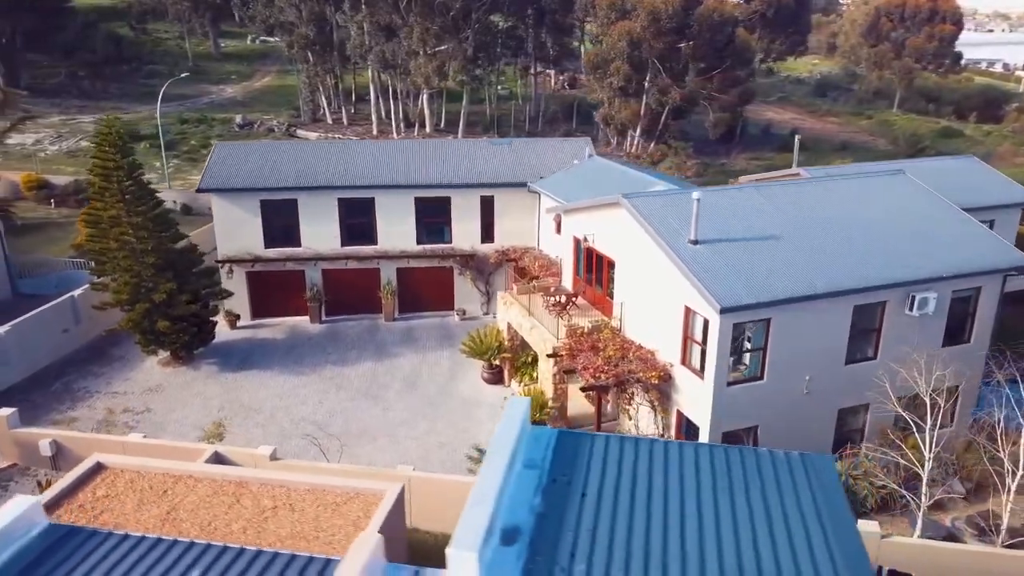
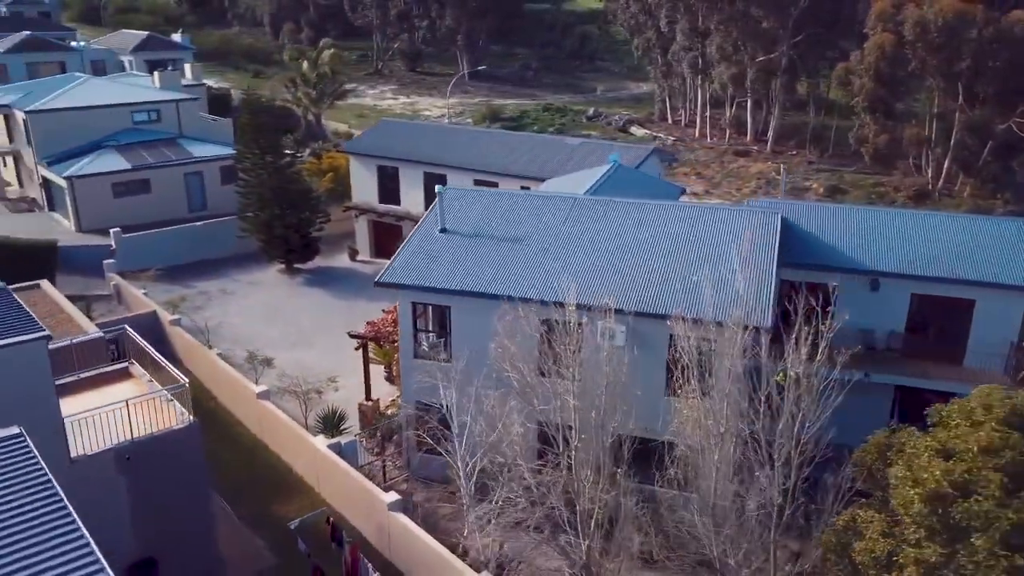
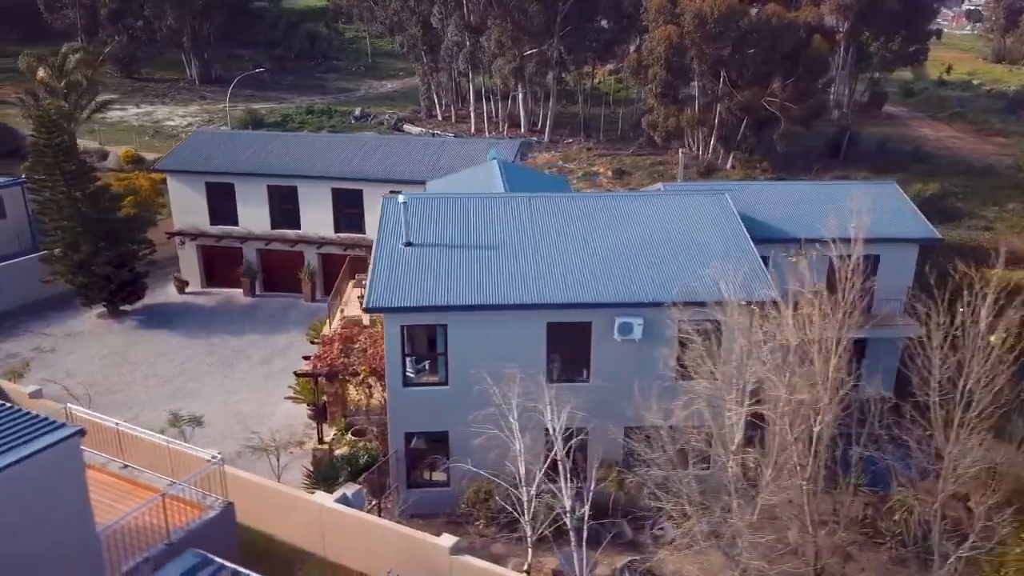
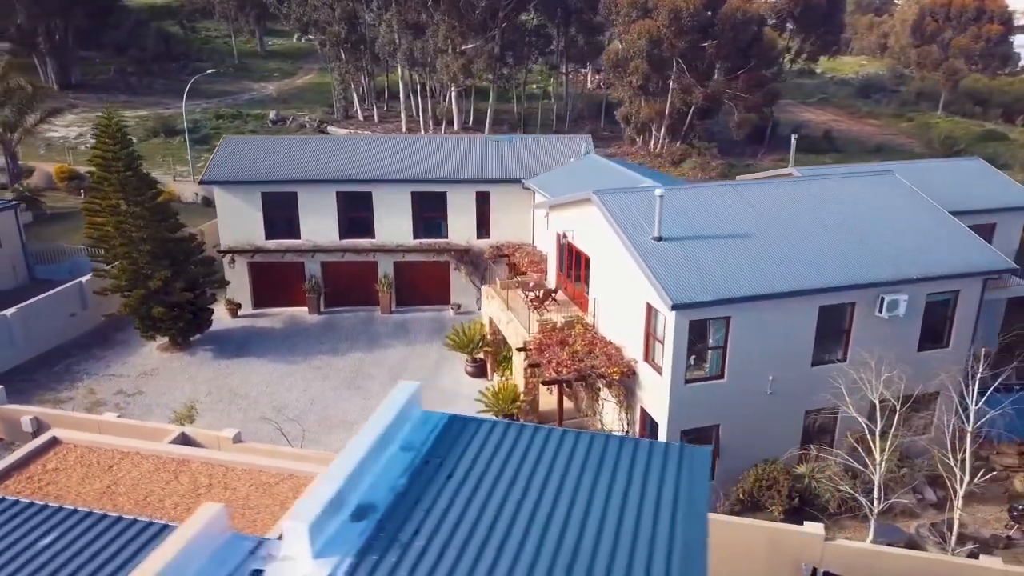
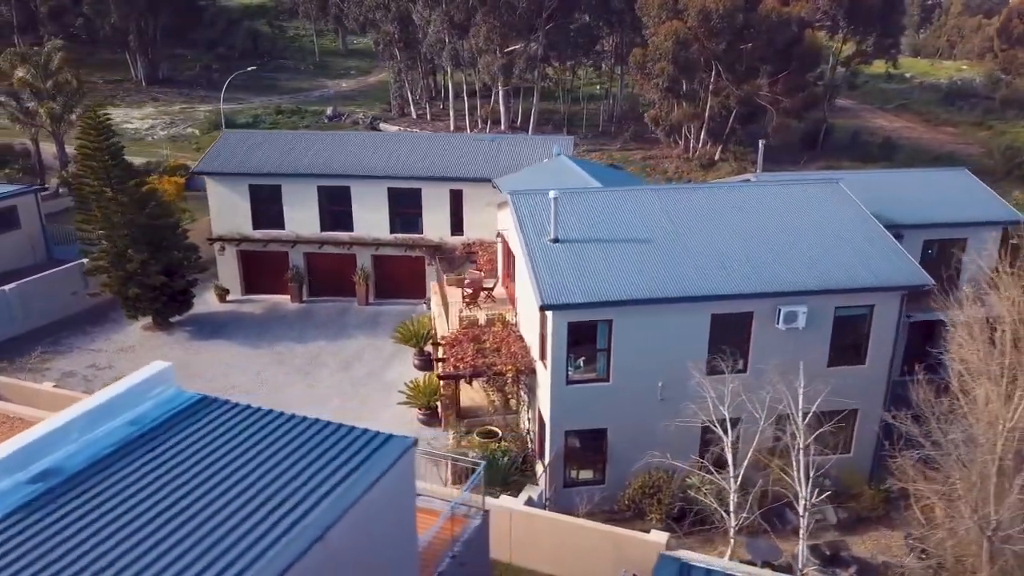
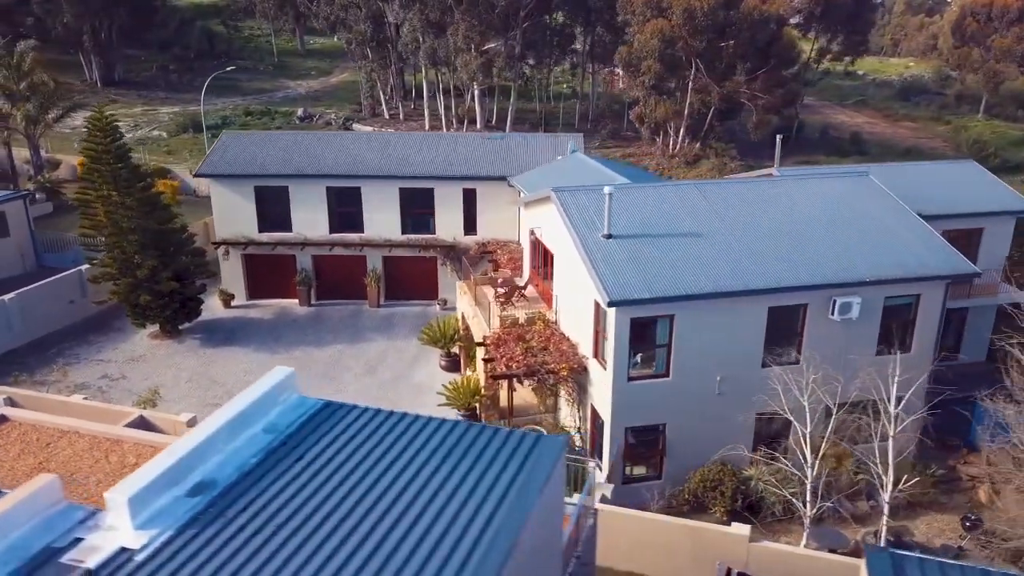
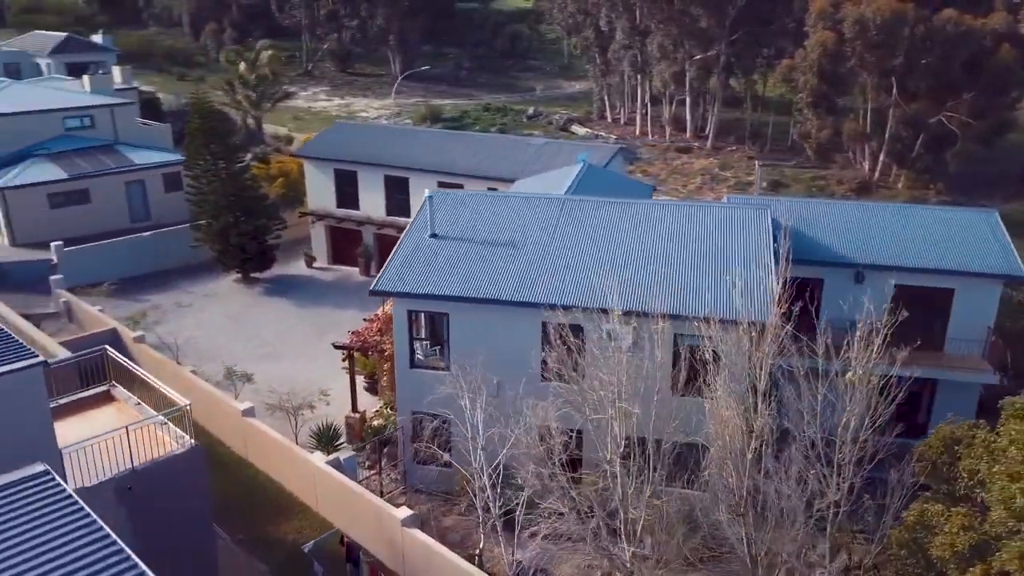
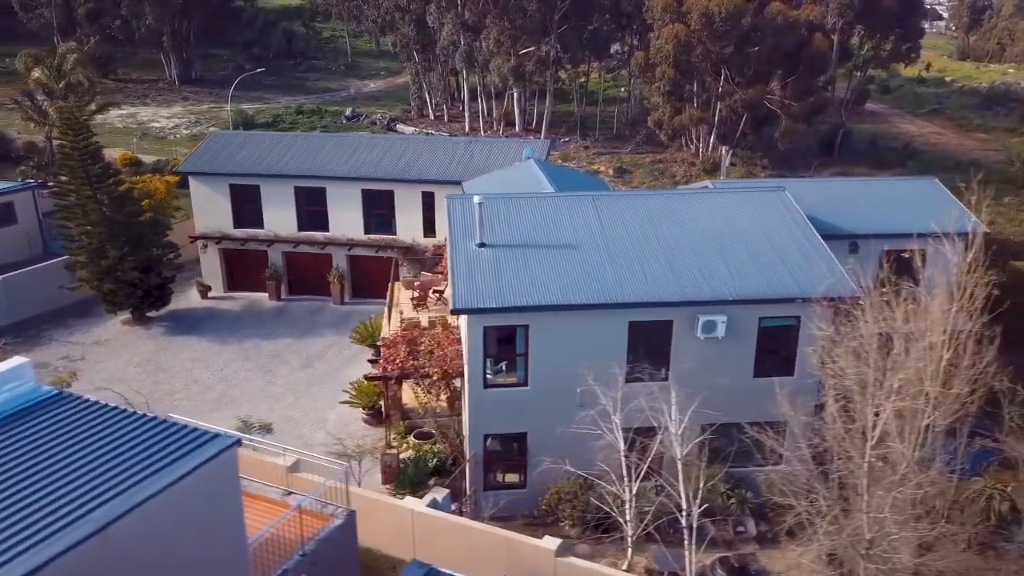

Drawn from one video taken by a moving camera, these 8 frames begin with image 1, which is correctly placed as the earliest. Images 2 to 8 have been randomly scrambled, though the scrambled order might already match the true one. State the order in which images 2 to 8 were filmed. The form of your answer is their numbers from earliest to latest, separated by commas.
4, 6, 5, 8, 3, 7, 2
